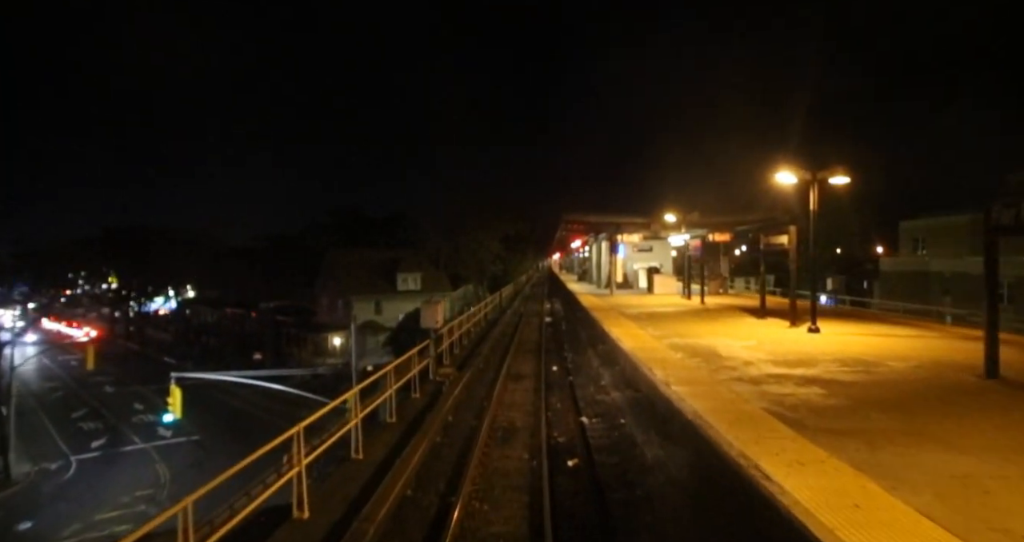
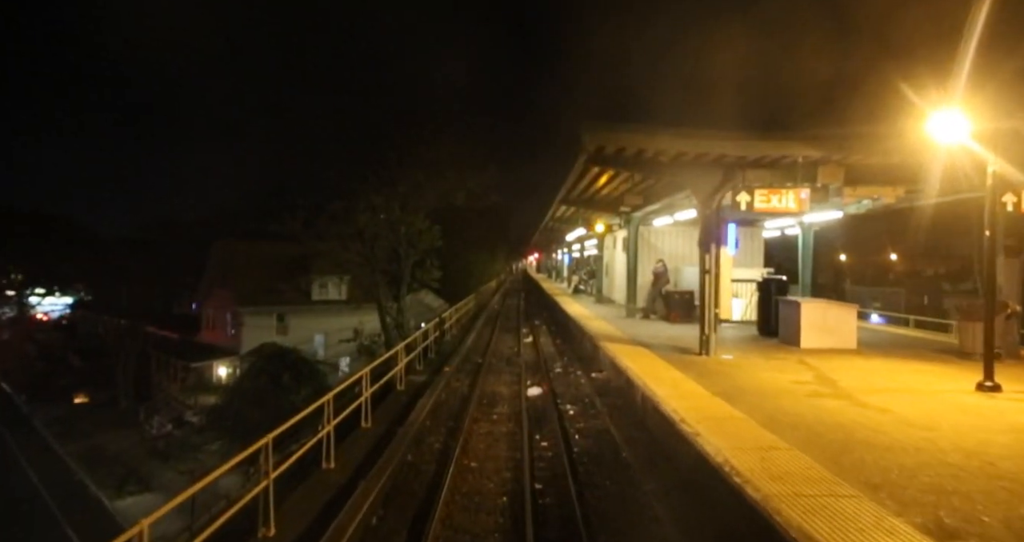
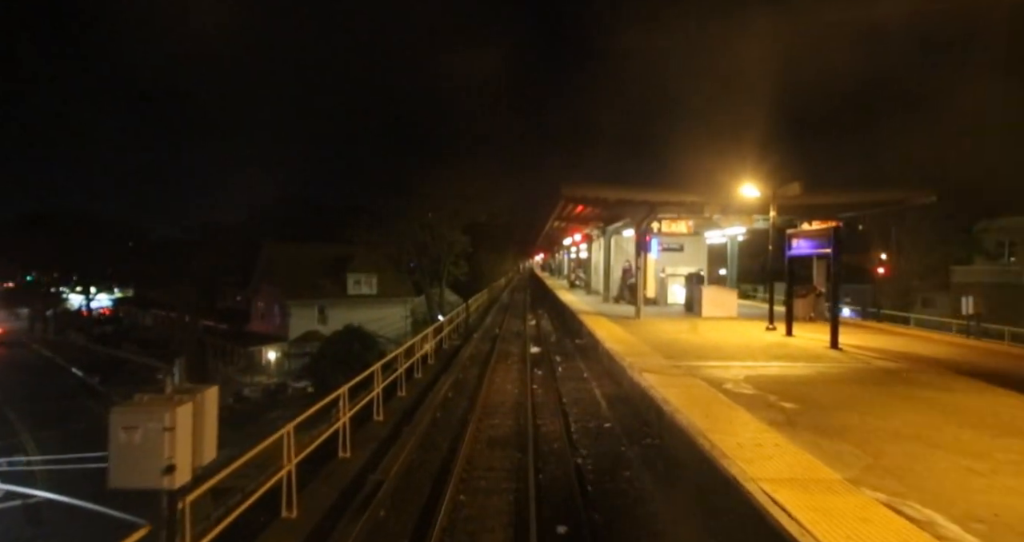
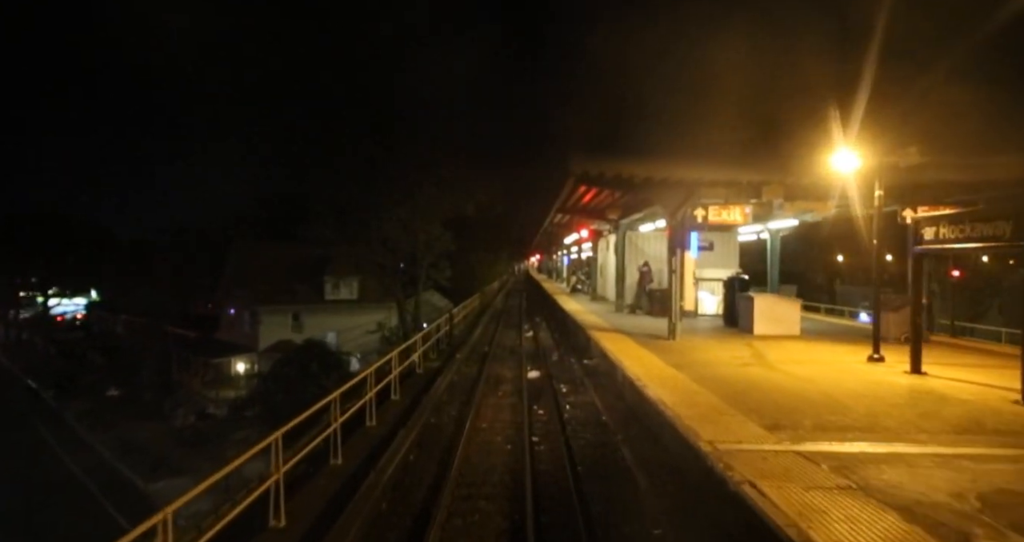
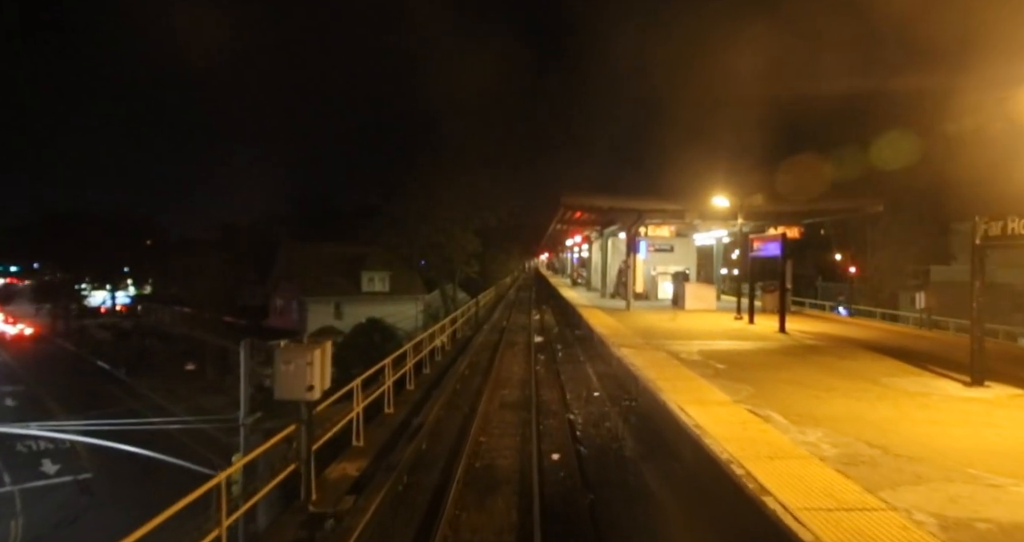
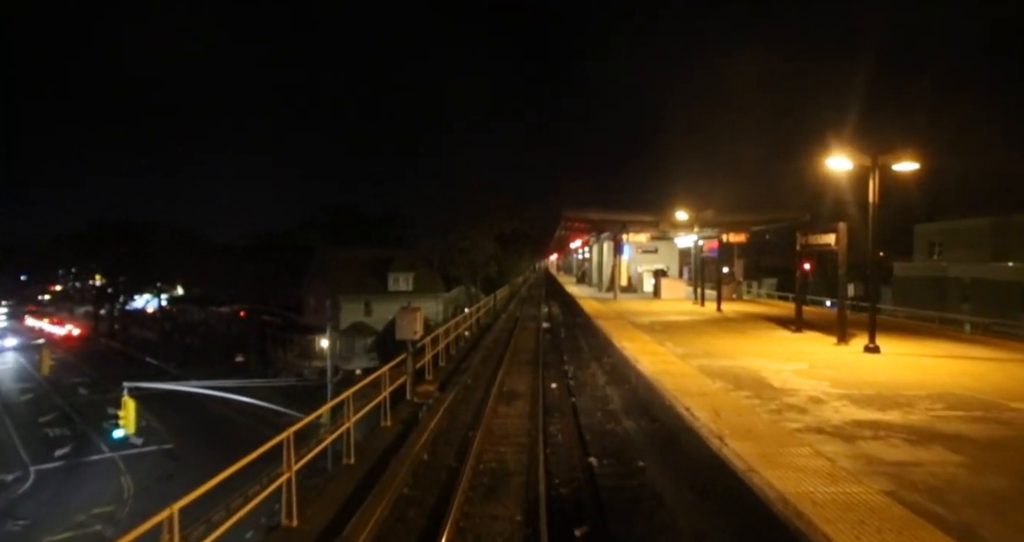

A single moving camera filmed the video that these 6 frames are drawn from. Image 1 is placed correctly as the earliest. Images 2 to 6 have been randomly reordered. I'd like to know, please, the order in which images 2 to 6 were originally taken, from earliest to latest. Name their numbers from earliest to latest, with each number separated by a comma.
6, 5, 3, 4, 2
